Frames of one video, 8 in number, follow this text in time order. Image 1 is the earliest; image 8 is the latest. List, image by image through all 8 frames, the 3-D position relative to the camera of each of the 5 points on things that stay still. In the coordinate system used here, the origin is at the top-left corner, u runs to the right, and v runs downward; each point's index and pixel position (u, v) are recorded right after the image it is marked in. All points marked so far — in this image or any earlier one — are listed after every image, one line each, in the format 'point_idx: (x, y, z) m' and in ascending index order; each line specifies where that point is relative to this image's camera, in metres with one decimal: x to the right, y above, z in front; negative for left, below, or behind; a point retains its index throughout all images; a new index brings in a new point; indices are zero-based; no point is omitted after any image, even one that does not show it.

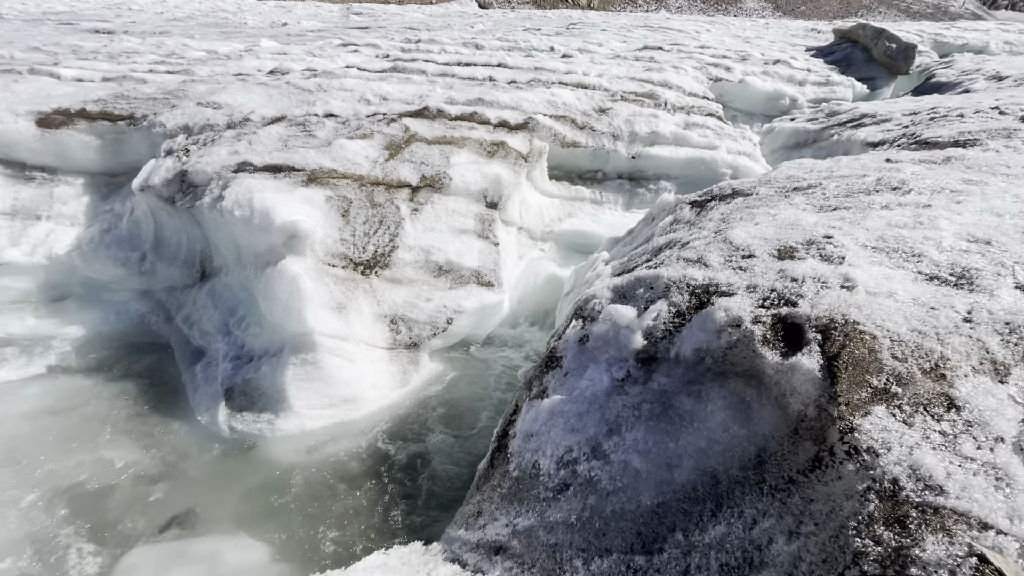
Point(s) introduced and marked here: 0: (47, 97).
0: (-7.2, +2.9, +7.3) m
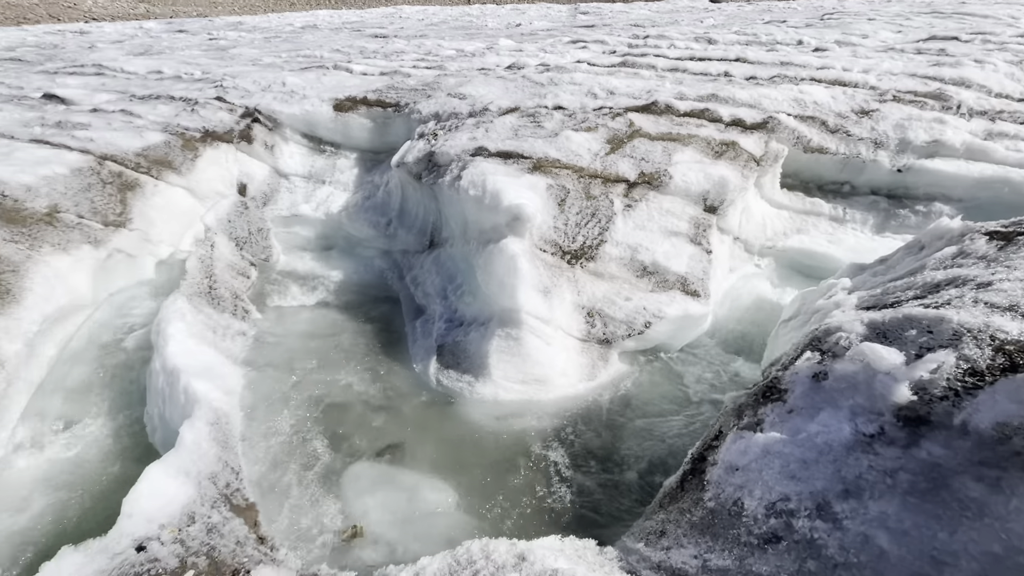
0: (-3.3, +3.9, +9.2) m
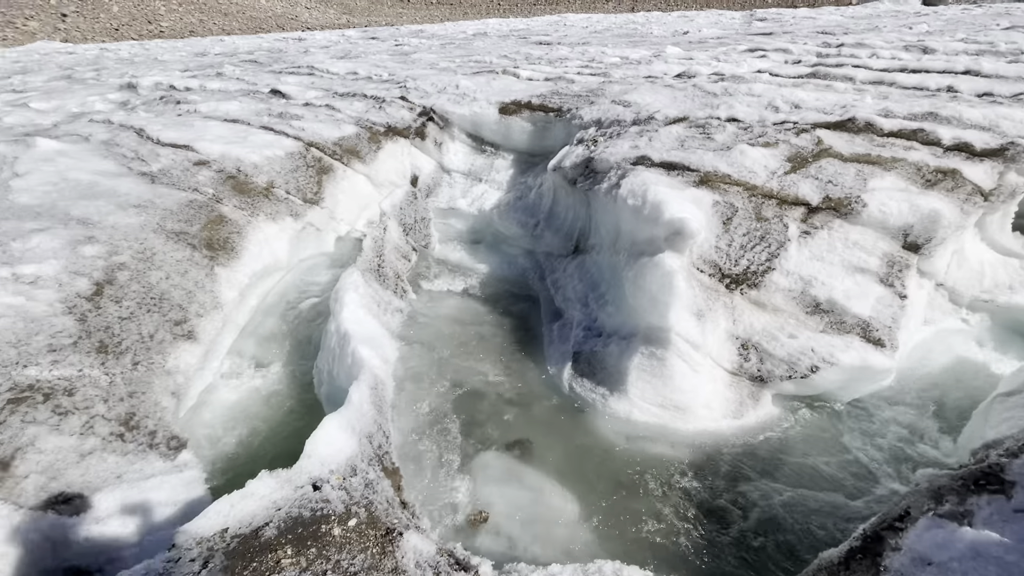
0: (0.0, +4.0, +9.6) m
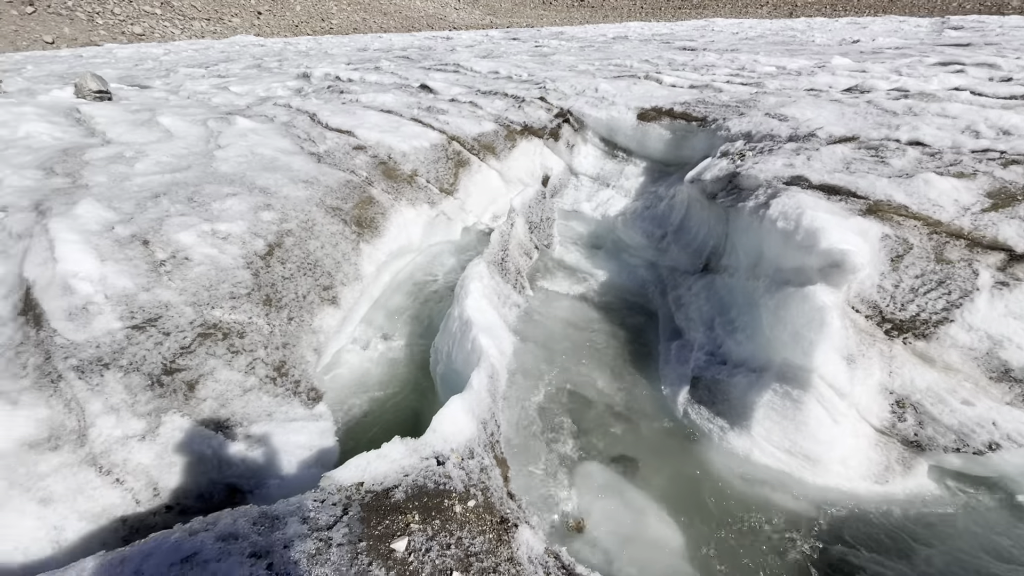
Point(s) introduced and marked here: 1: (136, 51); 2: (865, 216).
0: (+2.8, +3.7, +9.3) m
1: (-13.9, +8.3, +16.8) m
2: (+3.6, +0.7, +4.8) m
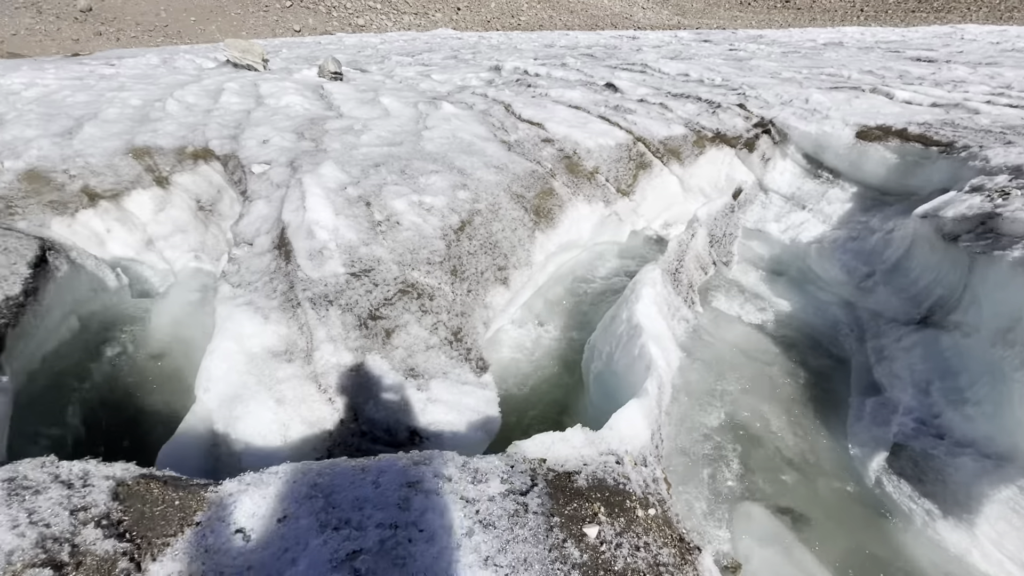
0: (+6.3, +3.0, +8.1) m
1: (-6.6, +10.3, +19.7) m
2: (+5.2, 0.0, +3.6) m
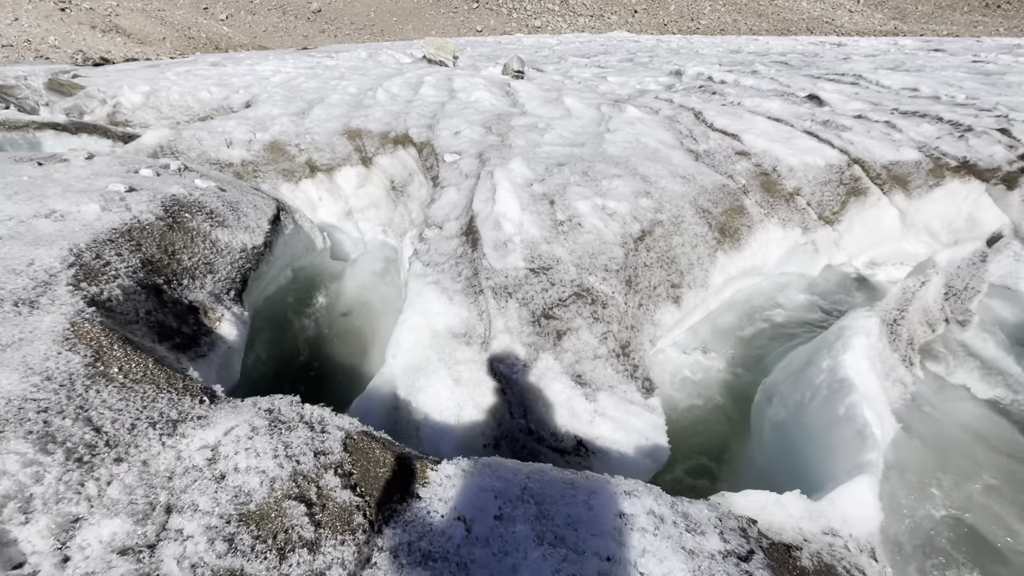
0: (+9.0, +1.6, +5.9) m
1: (+1.1, +10.6, +20.4) m
2: (+6.4, -1.1, +1.8) m
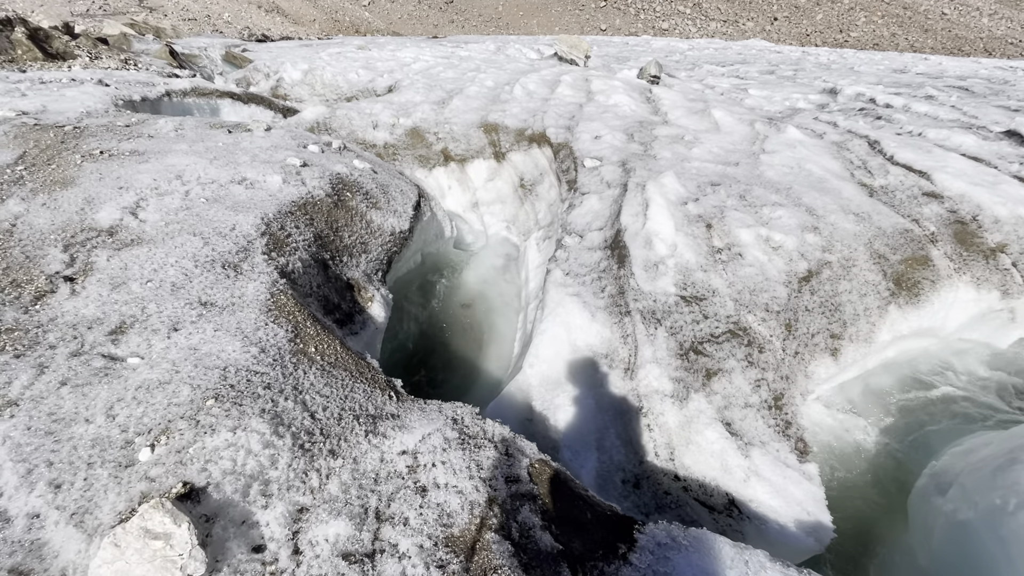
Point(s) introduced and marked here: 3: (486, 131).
0: (+10.6, 0.0, +4.0) m
1: (+6.7, +9.9, +19.5) m
2: (+6.9, -2.2, +0.5) m
3: (-0.5, +3.1, +9.3) m
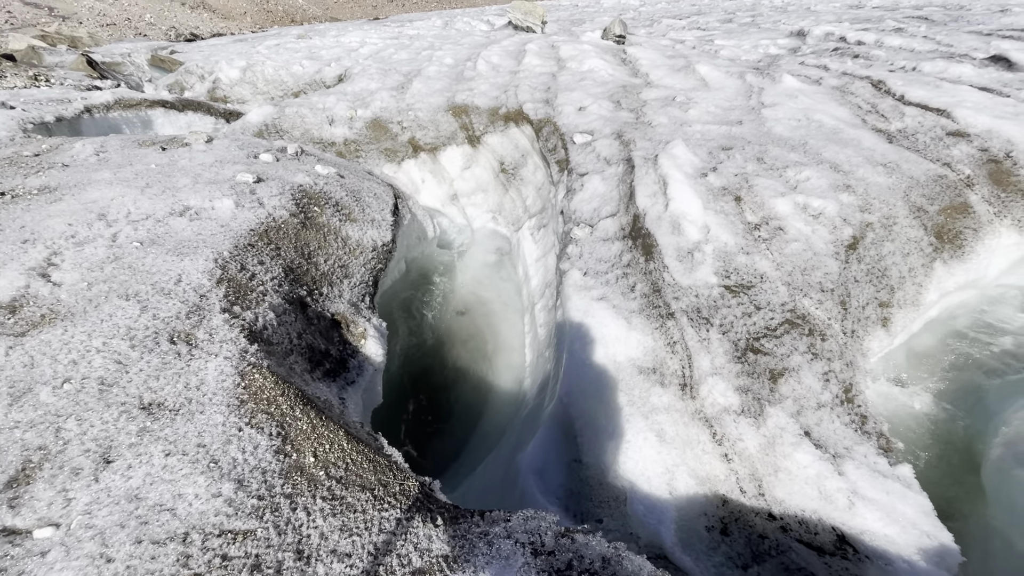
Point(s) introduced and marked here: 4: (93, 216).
0: (+10.7, +1.2, +3.8) m
1: (+4.8, +11.2, +18.6) m
2: (+7.5, -1.6, +0.3) m
3: (-1.0, +3.1, +8.4) m
4: (-3.5, +0.6, +4.0) m
